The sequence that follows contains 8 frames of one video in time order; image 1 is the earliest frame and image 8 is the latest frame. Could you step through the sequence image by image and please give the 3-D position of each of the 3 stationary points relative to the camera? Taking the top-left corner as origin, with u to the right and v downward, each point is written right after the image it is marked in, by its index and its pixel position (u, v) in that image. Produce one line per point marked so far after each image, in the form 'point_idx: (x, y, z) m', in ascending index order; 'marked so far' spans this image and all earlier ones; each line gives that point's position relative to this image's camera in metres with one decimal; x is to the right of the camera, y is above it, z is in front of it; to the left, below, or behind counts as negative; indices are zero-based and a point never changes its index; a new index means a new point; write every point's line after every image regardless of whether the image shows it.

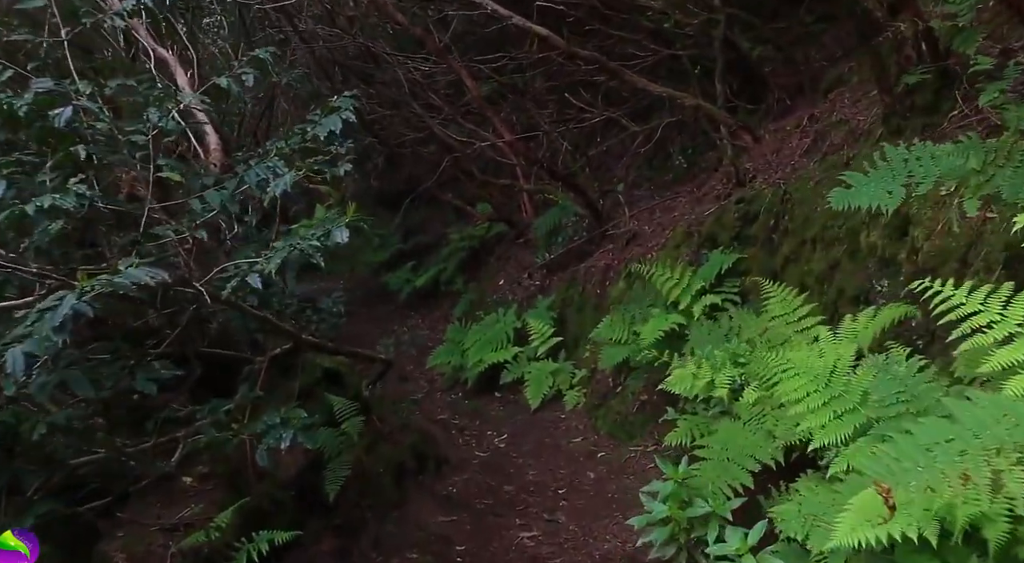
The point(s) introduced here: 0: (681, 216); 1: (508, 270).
0: (+1.6, +0.6, +8.7) m
1: (0.0, +0.2, +13.0) m
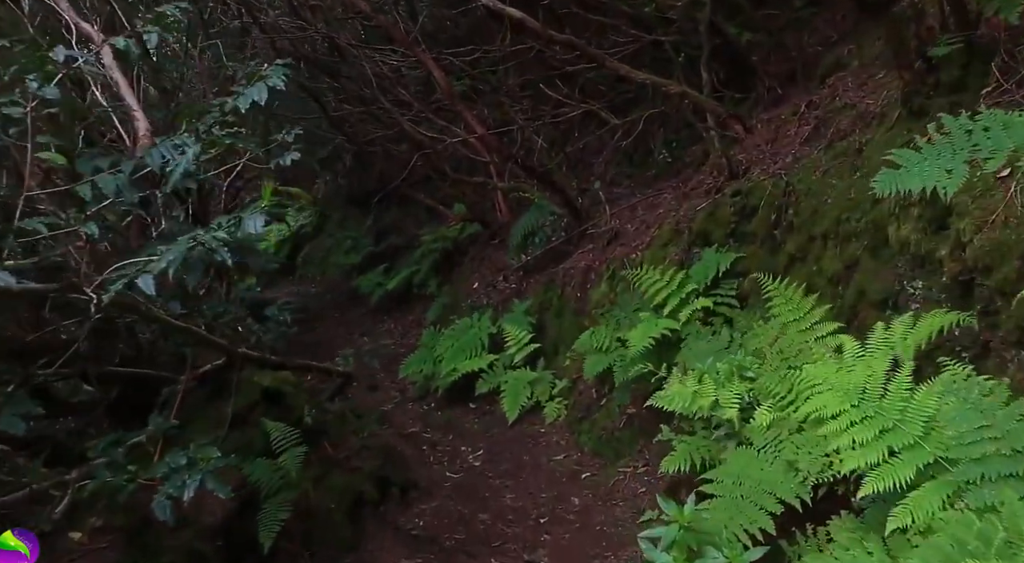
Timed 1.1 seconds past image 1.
0: (+1.4, +0.6, +8.0) m
1: (-0.4, +0.2, +12.4) m
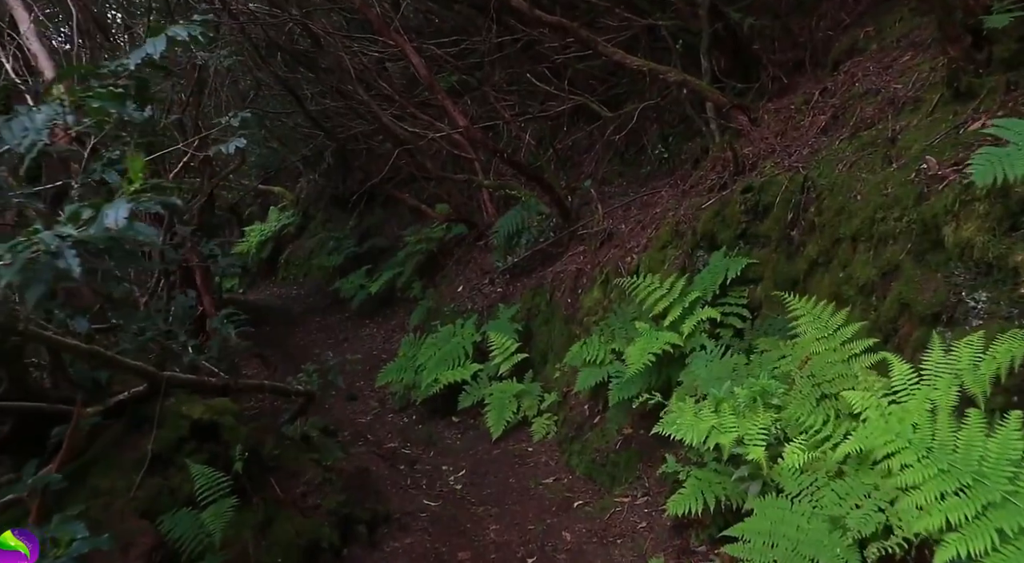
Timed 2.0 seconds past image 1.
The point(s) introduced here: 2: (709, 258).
0: (+1.3, +0.6, +7.4) m
1: (-0.6, +0.1, +11.7) m
2: (+1.3, +0.1, +5.9) m
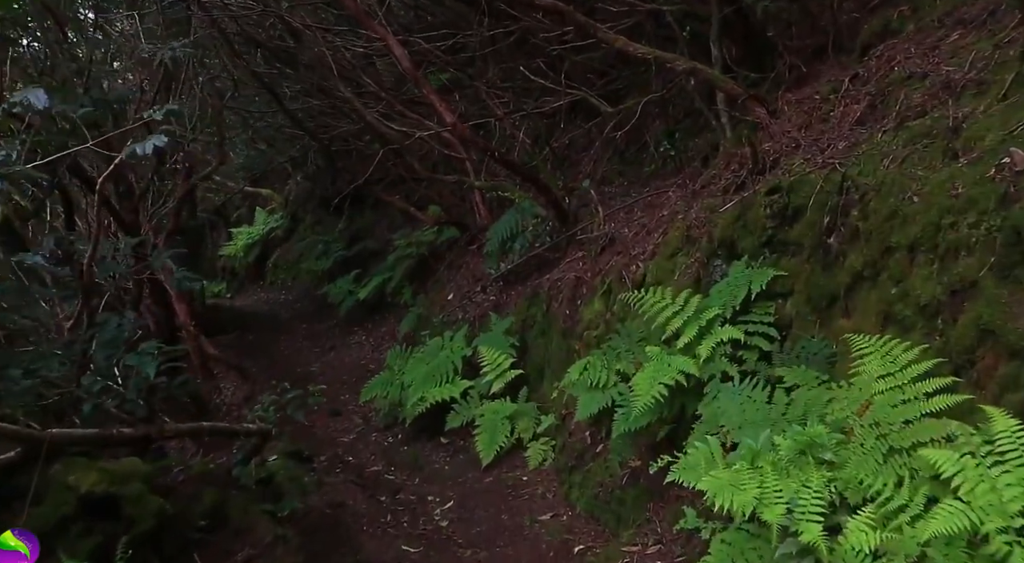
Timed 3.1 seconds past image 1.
0: (+1.2, +0.5, +6.7) m
1: (-0.6, 0.0, +11.0) m
2: (+1.2, +0.1, +5.2) m
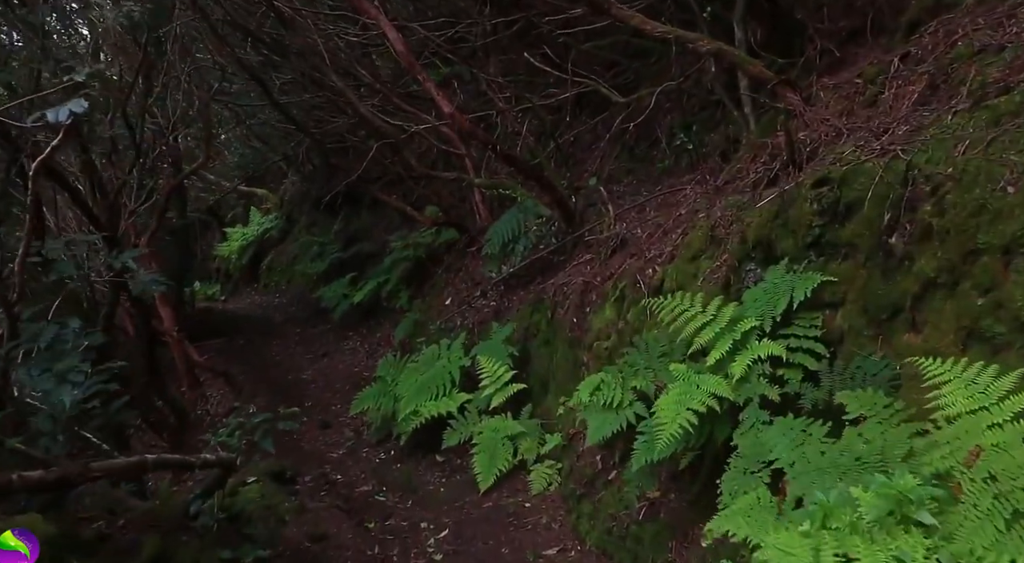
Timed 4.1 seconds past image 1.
0: (+1.2, +0.5, +6.0) m
1: (-0.6, 0.0, +10.3) m
2: (+1.3, 0.0, +4.5) m
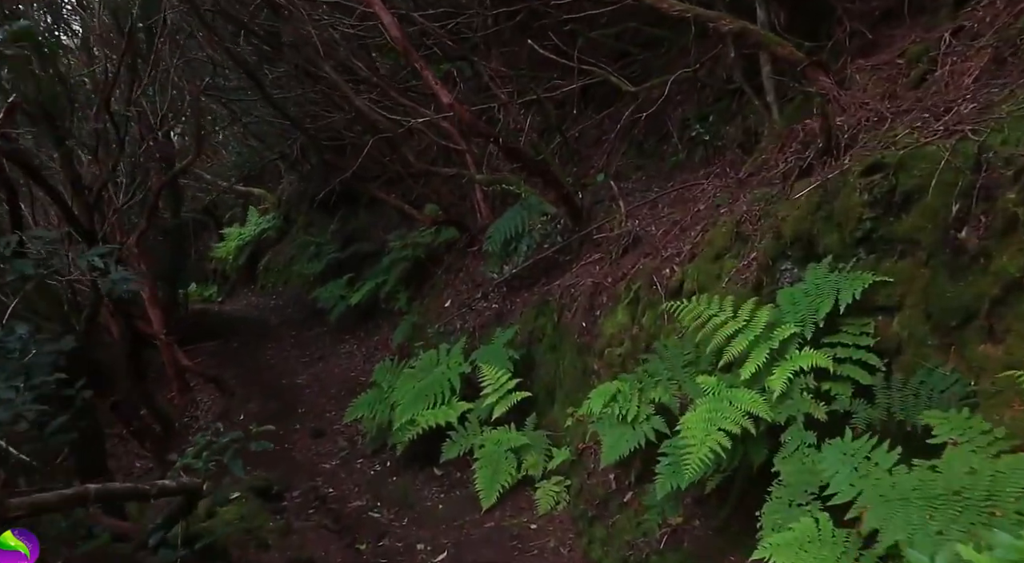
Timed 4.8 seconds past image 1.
0: (+1.2, +0.5, +5.6) m
1: (-0.6, 0.0, +9.8) m
2: (+1.3, 0.0, +4.1) m
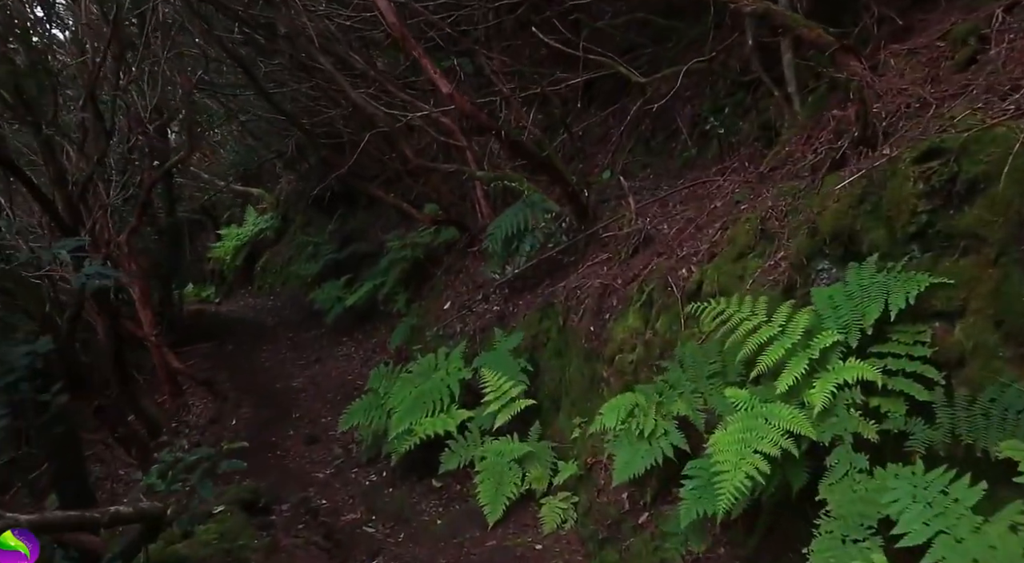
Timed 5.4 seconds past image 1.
0: (+1.3, +0.4, +5.2) m
1: (-0.6, 0.0, +9.4) m
2: (+1.3, 0.0, +3.7) m
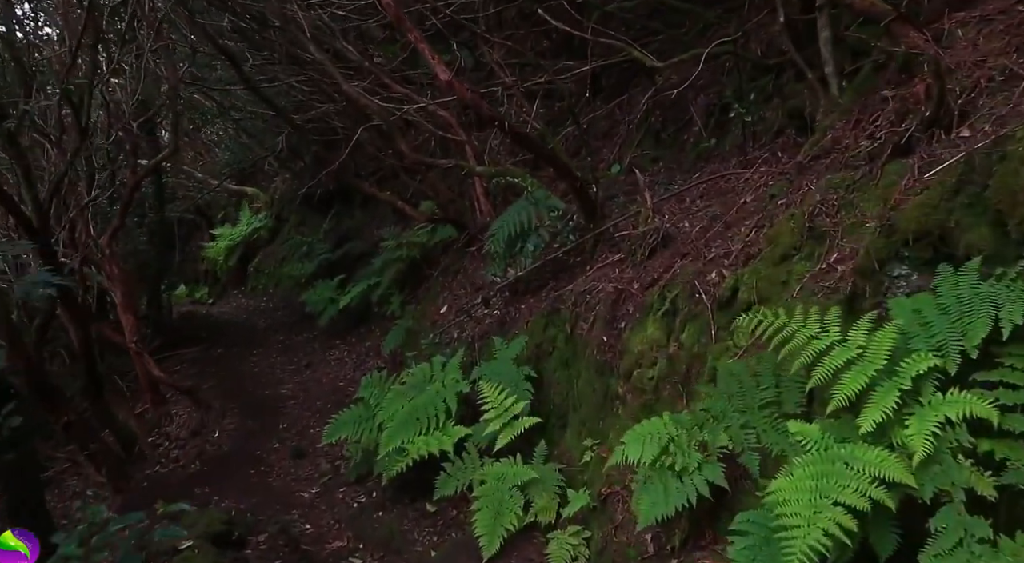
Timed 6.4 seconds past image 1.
0: (+1.3, +0.4, +4.5) m
1: (-0.6, -0.1, +8.8) m
2: (+1.3, 0.0, +3.0) m
